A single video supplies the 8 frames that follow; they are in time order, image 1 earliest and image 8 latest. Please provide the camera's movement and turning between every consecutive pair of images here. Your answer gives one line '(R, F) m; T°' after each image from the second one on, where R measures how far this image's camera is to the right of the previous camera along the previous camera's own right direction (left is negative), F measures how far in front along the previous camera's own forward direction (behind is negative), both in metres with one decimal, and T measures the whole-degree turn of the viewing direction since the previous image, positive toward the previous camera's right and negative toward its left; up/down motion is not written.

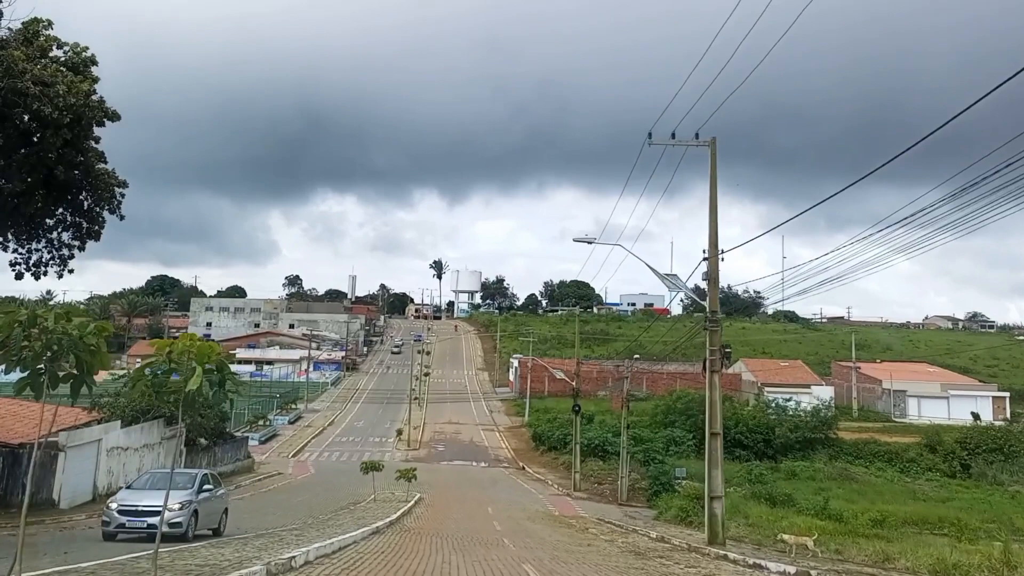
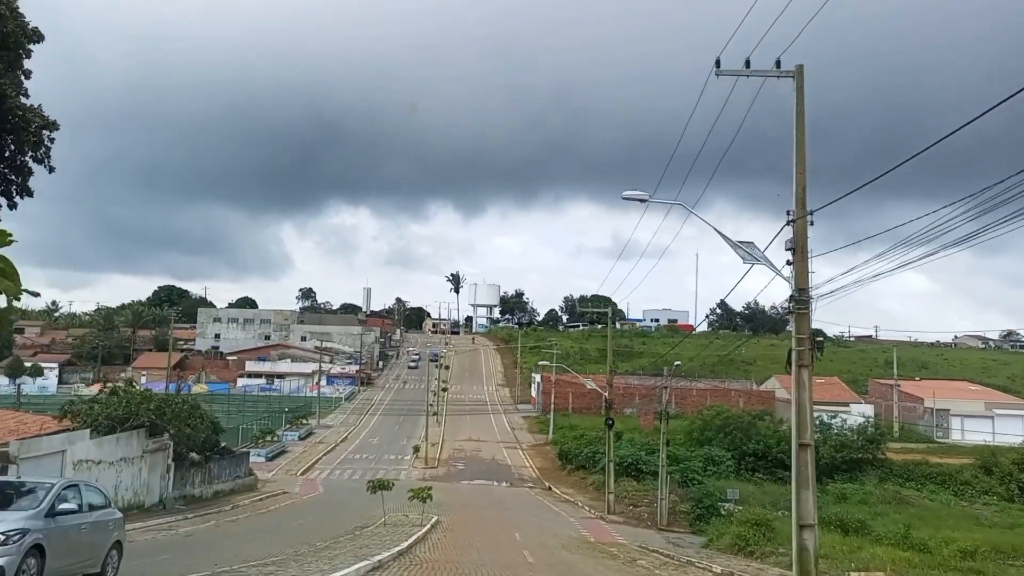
(-0.3, +3.5) m; -1°
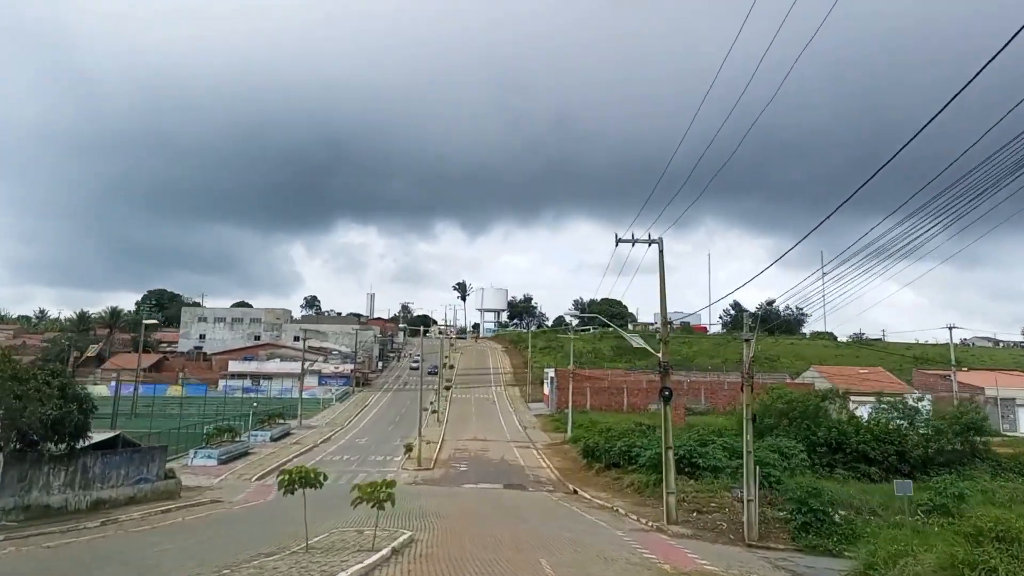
(-0.2, +10.4) m; 0°
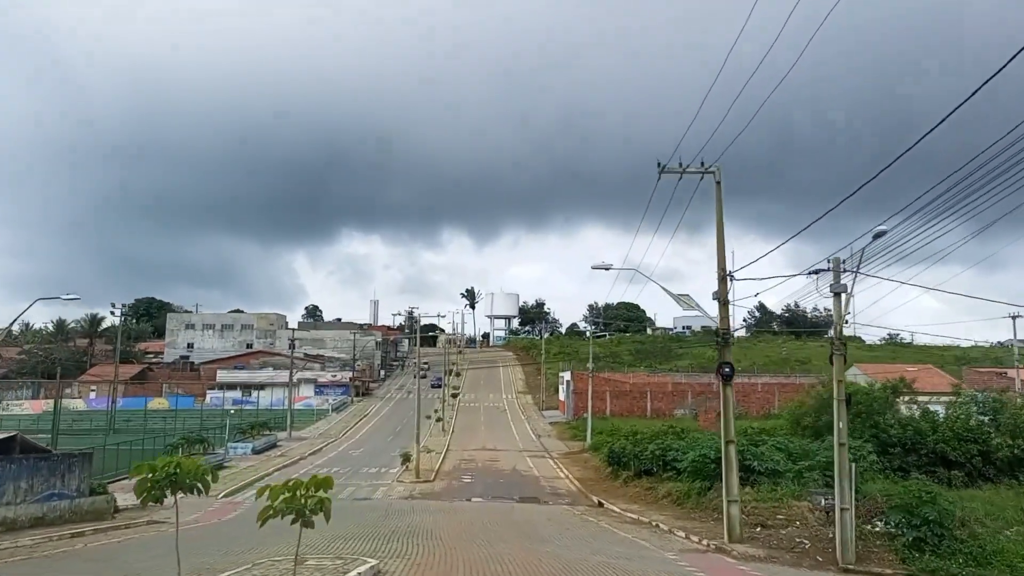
(0.0, +5.8) m; -1°
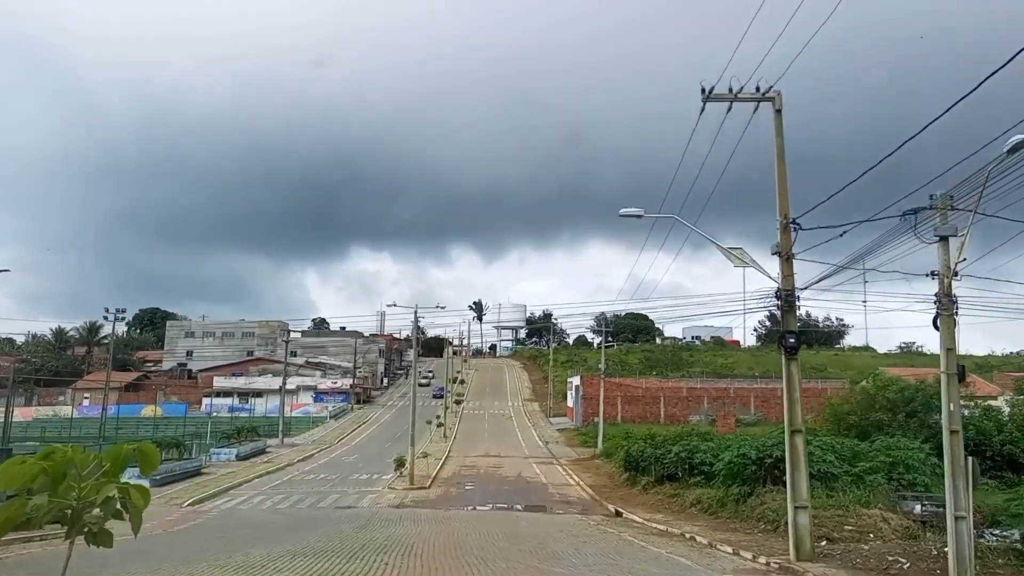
(+0.1, +3.9) m; 0°
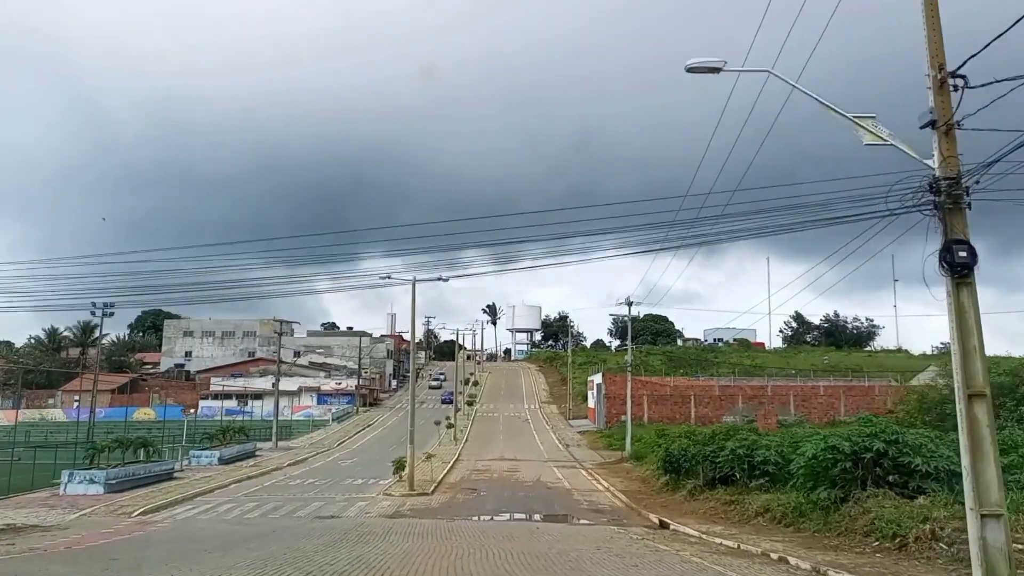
(-0.1, +5.1) m; -1°
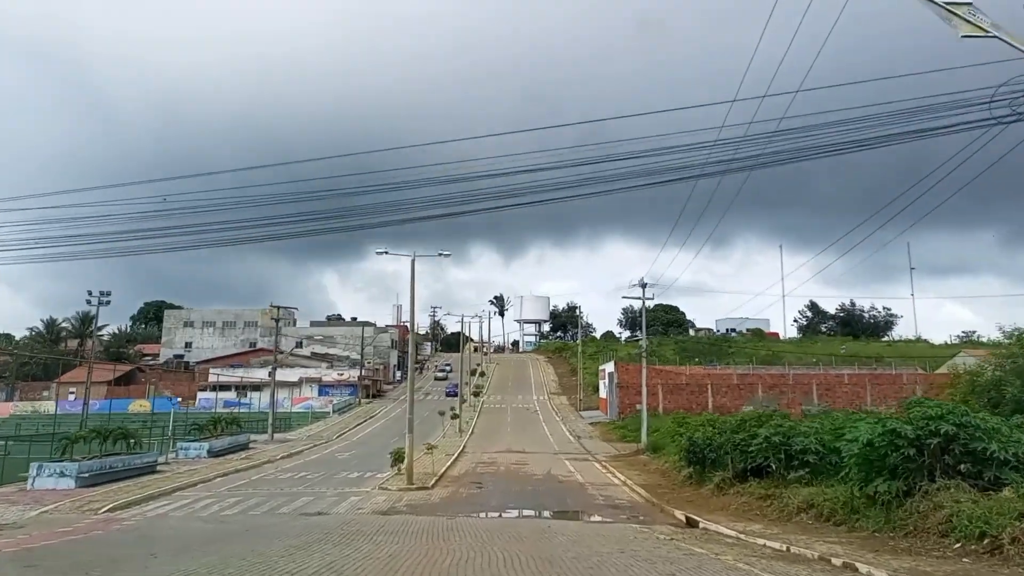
(0.0, +2.5) m; 0°
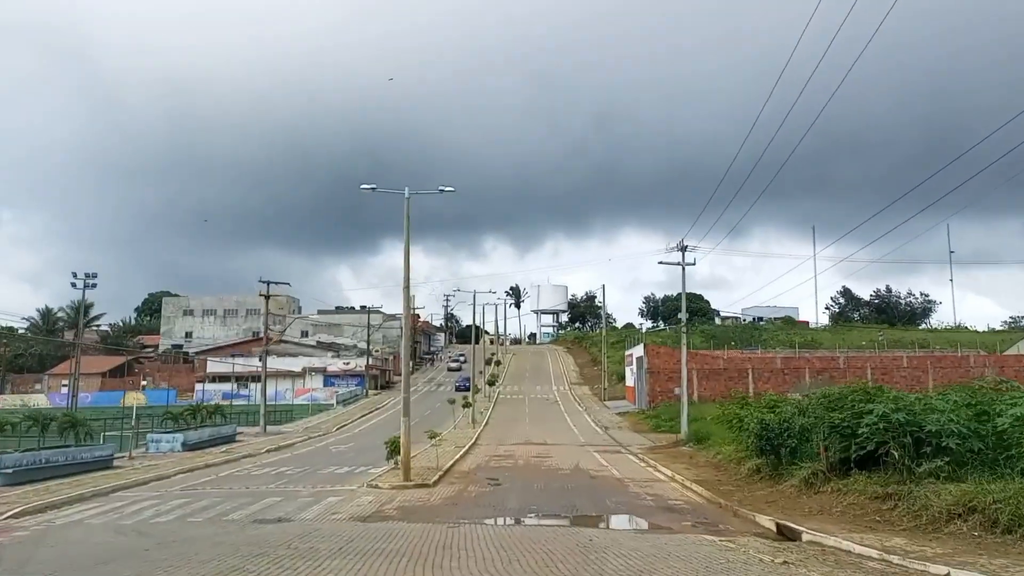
(-0.1, +5.1) m; -1°
